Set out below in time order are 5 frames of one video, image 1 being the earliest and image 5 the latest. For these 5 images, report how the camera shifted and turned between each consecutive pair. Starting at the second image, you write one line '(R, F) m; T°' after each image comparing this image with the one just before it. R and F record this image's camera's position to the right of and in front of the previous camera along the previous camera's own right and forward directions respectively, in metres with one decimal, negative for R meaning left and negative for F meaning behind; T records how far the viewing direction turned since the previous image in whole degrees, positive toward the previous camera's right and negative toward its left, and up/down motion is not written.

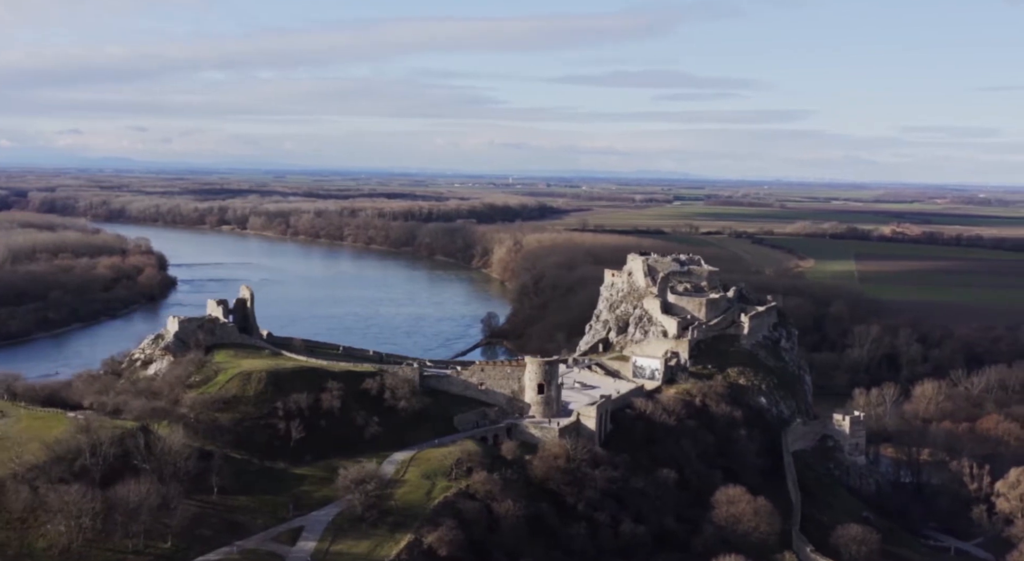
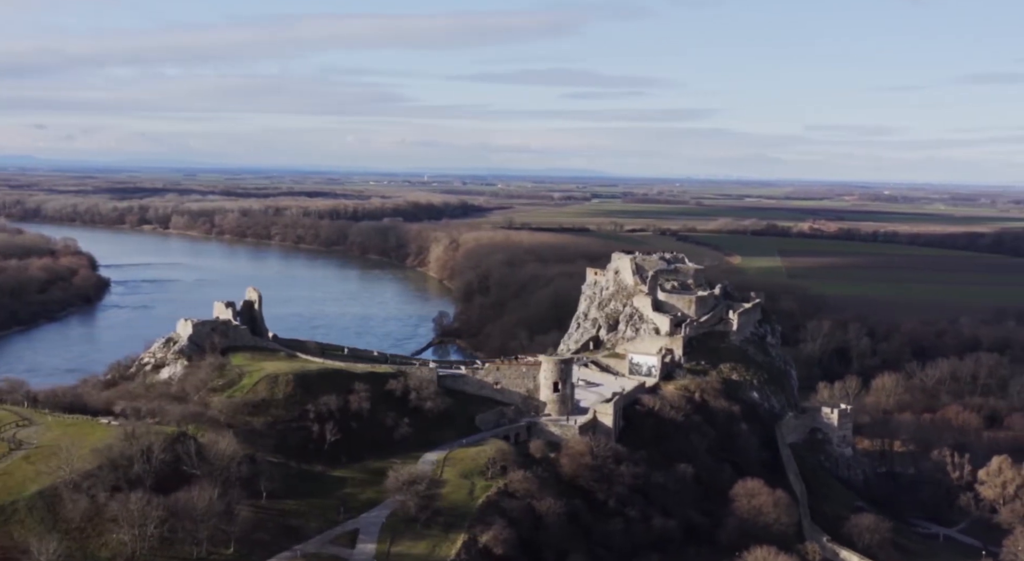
(-3.6, -0.1) m; +4°
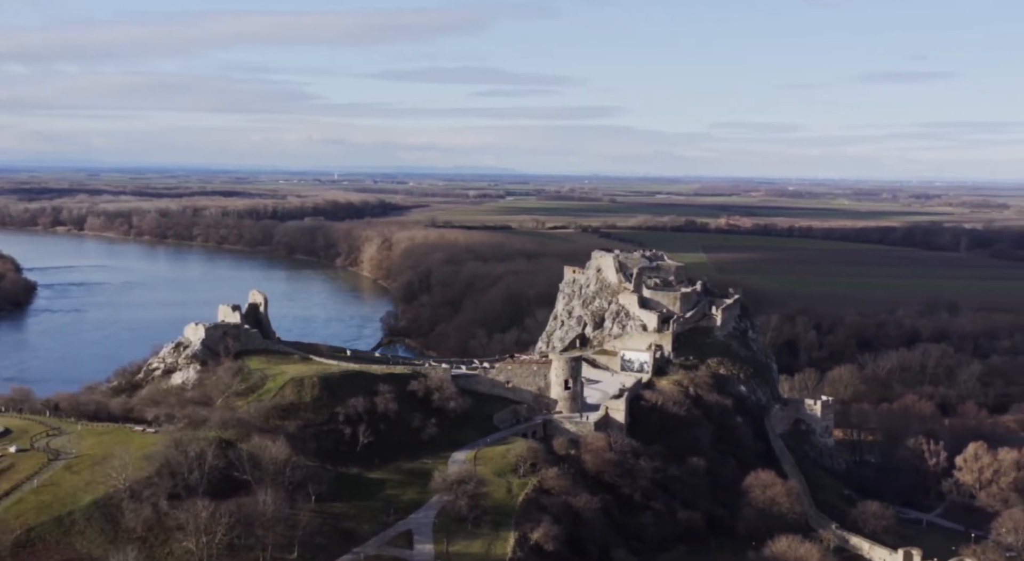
(-3.6, -0.2) m; +5°
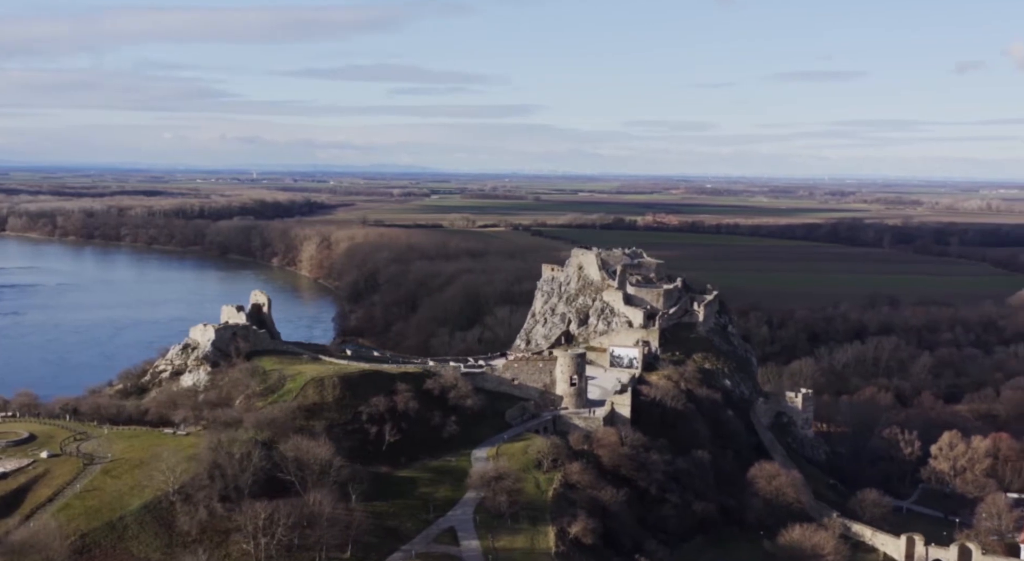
(-3.1, -0.2) m; +4°
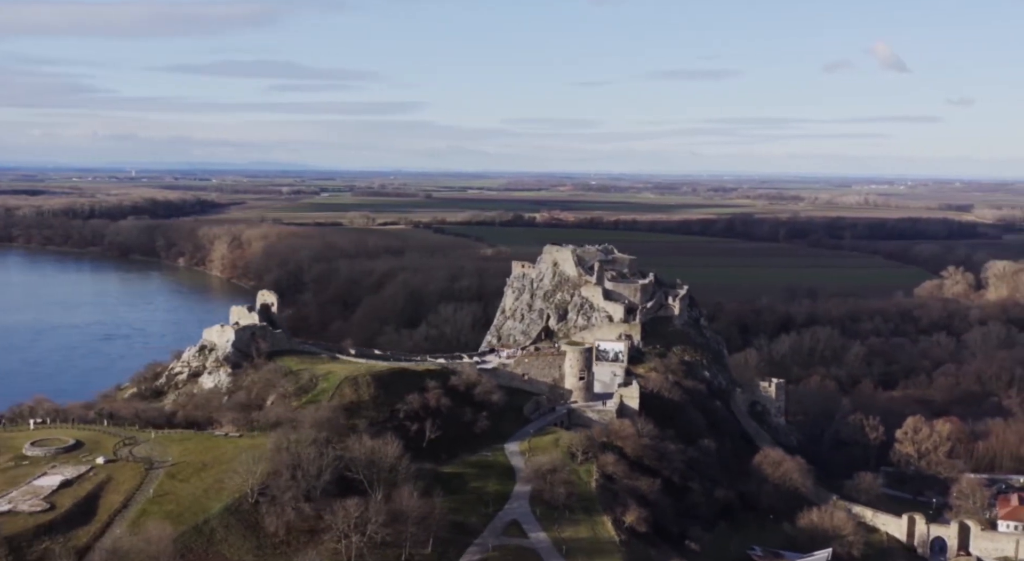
(-4.5, -0.3) m; +6°
